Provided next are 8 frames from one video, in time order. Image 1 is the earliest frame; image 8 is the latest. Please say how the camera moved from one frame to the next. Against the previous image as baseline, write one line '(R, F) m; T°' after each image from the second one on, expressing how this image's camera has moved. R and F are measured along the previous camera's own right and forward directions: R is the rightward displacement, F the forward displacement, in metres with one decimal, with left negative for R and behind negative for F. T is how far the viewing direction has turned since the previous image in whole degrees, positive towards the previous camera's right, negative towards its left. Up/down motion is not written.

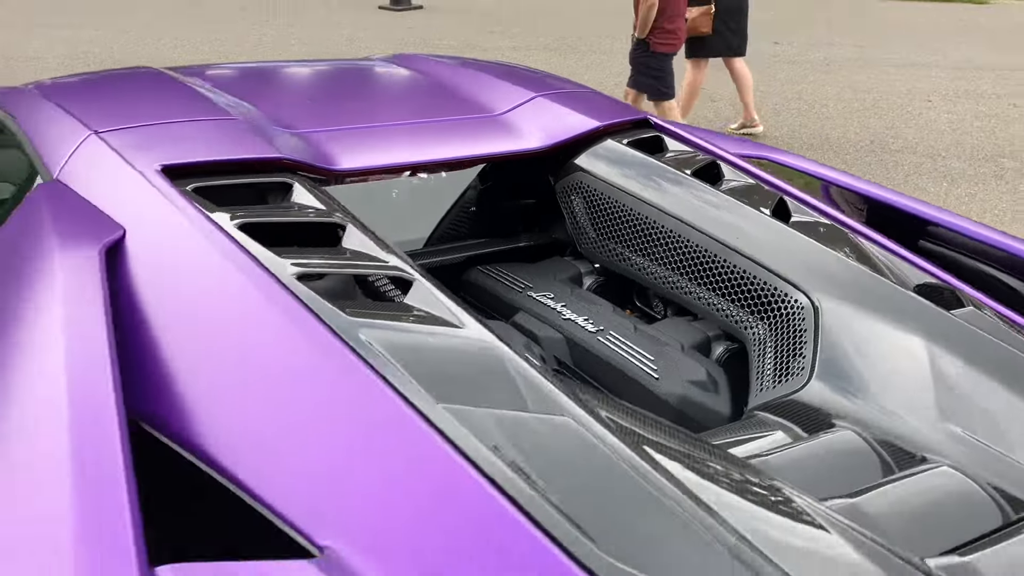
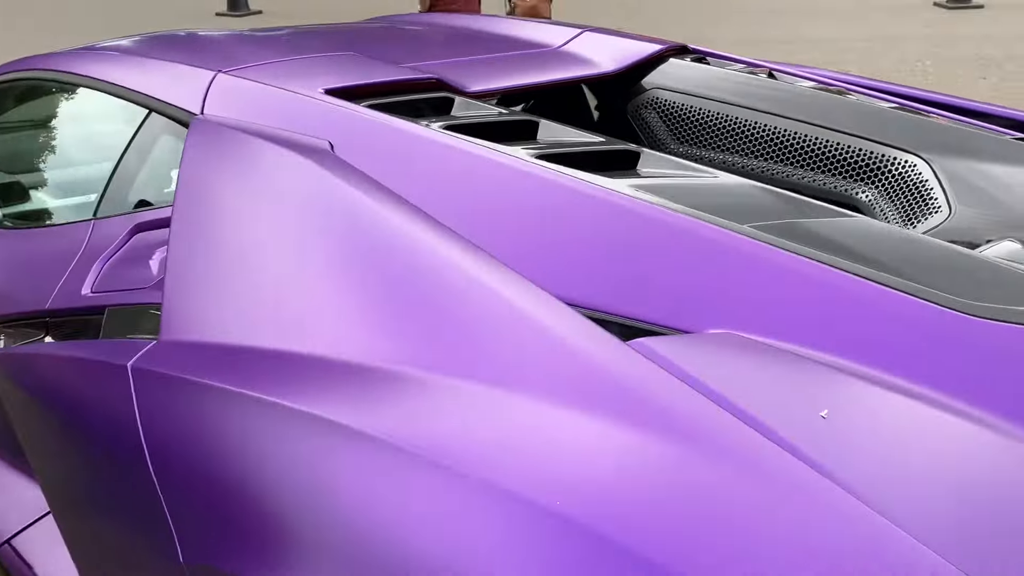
(-0.5, -0.1) m; +10°
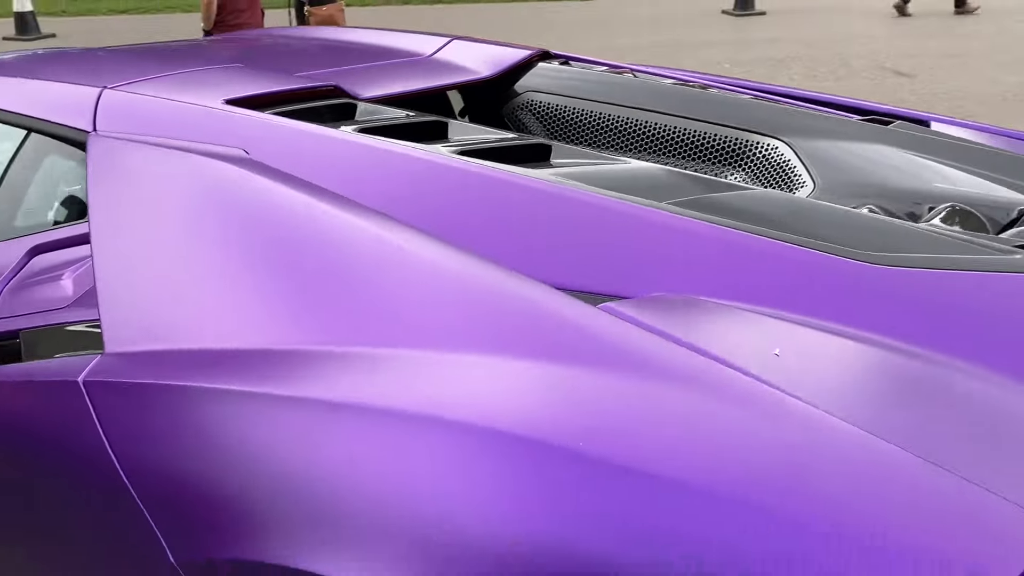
(-0.1, -0.1) m; +11°
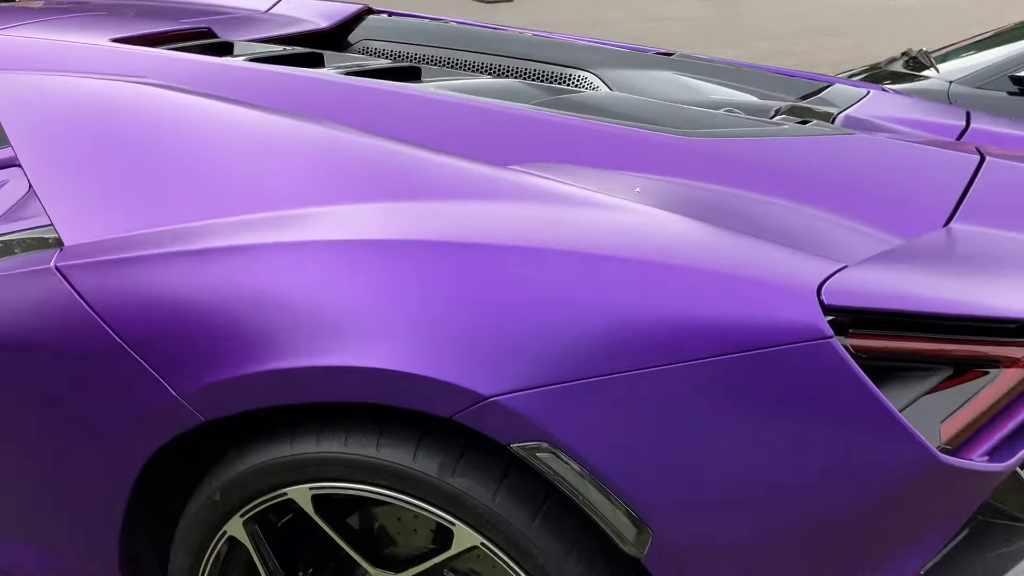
(-0.2, -0.2) m; +14°
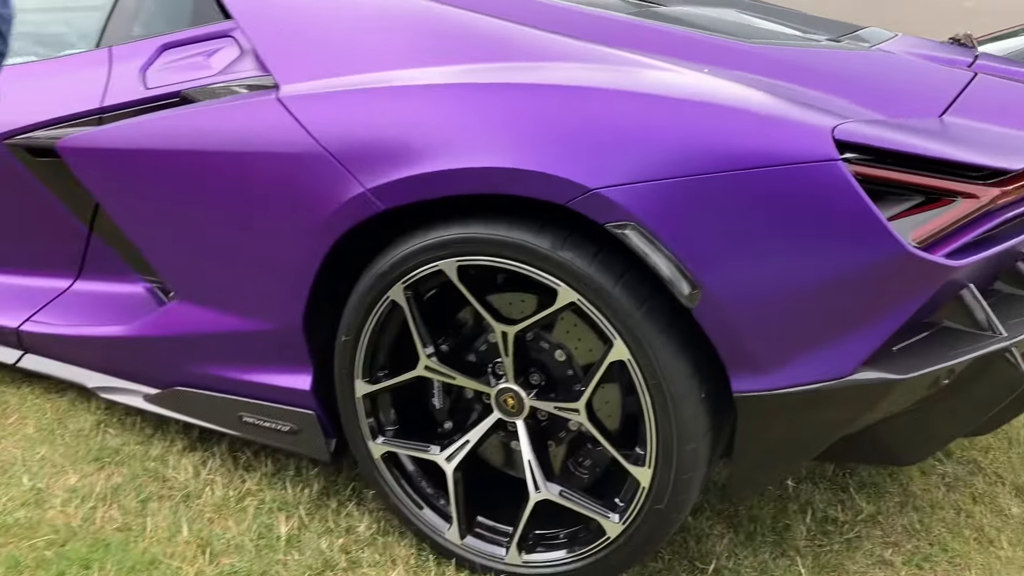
(-0.1, -0.4) m; -2°
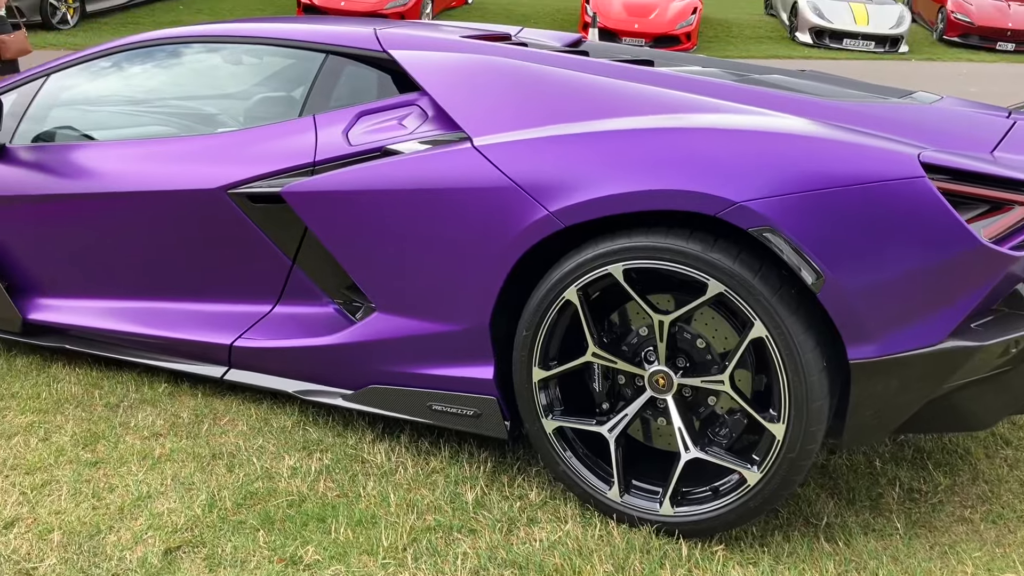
(-0.3, -0.4) m; -1°
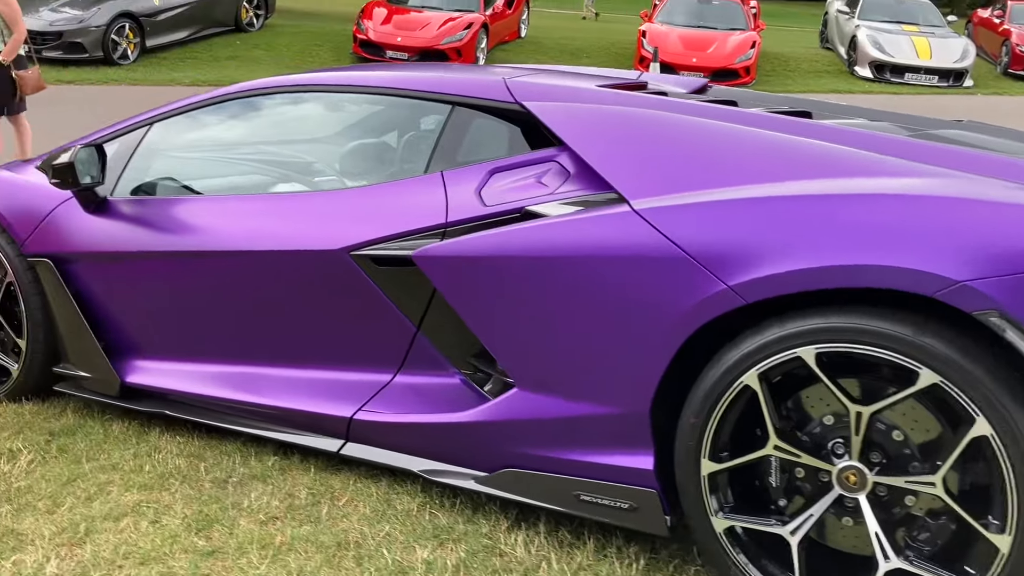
(-0.3, +0.2) m; -2°
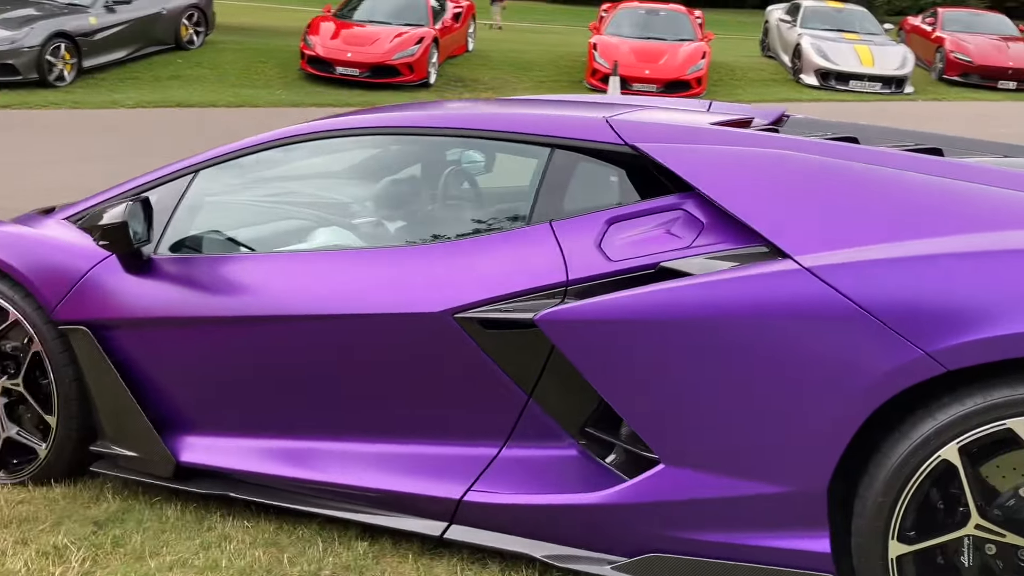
(-0.4, +0.2) m; +4°
